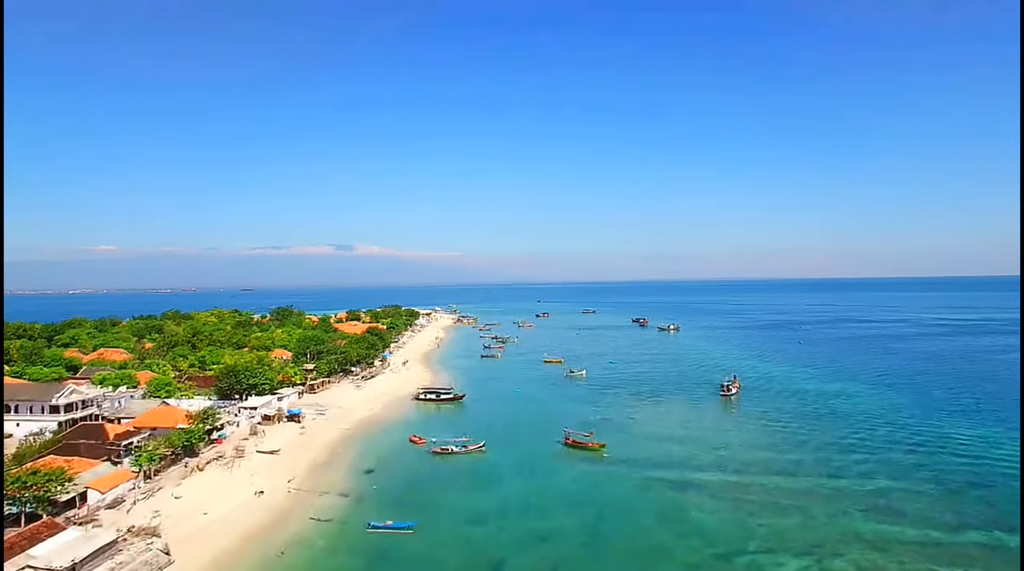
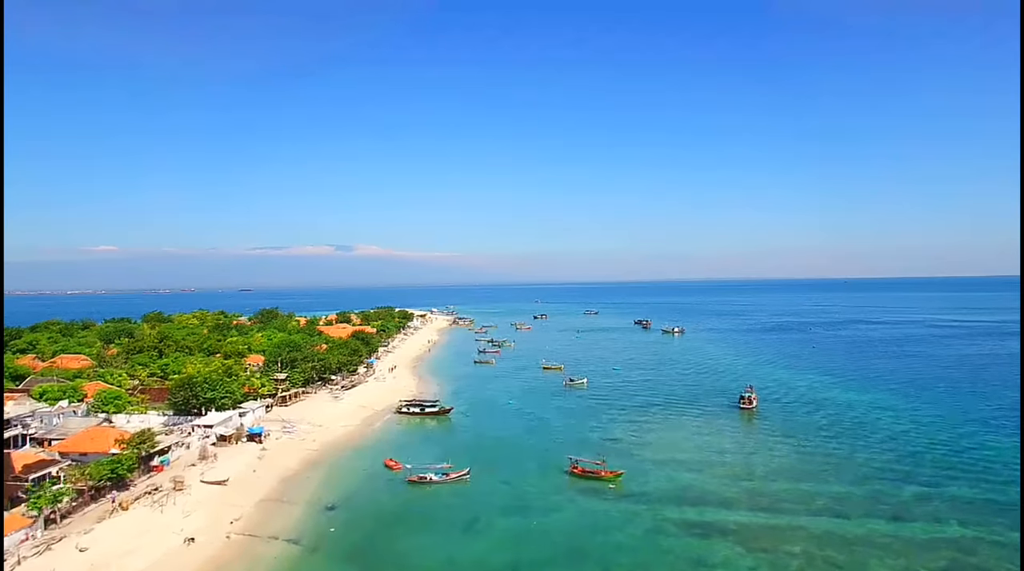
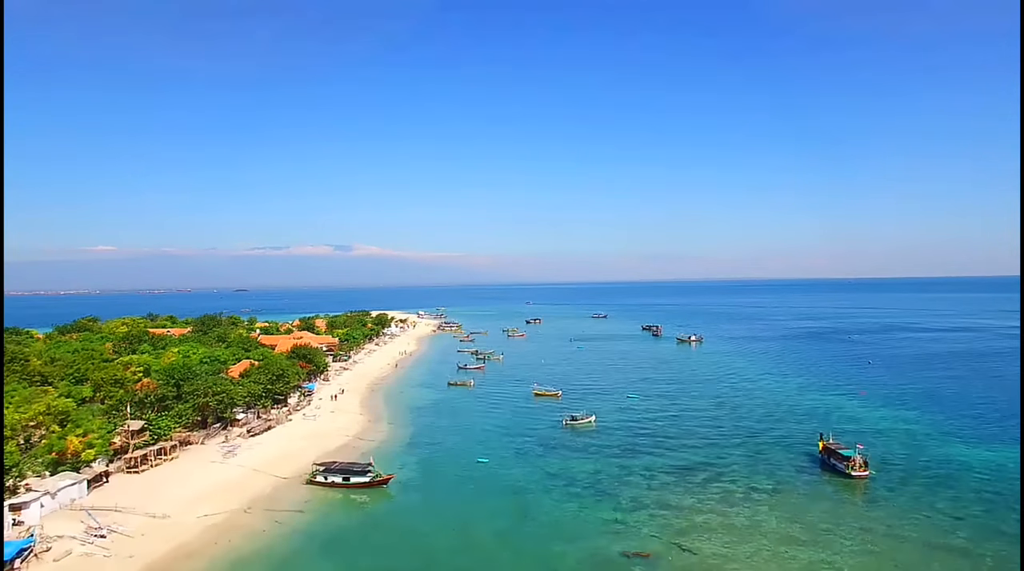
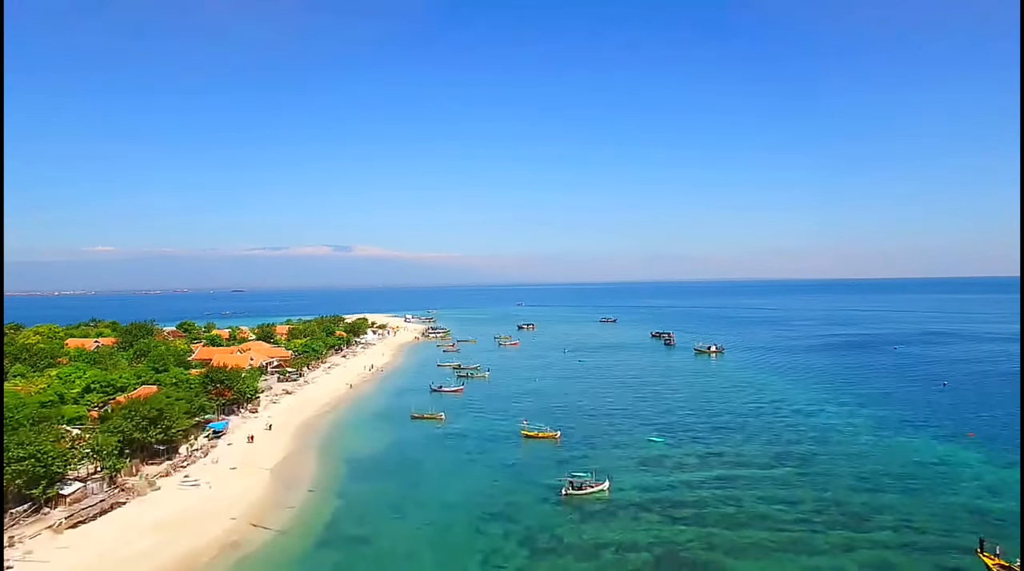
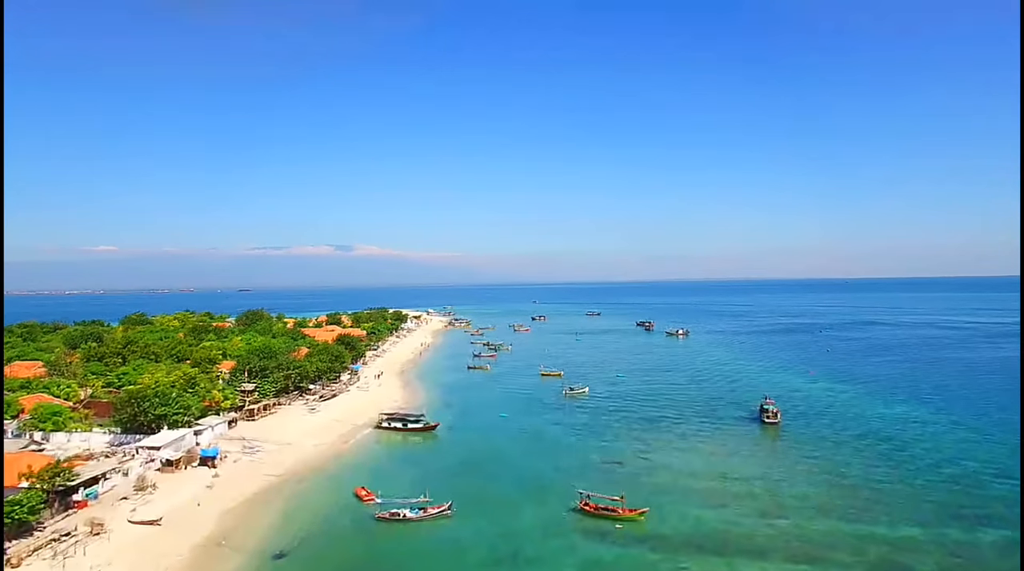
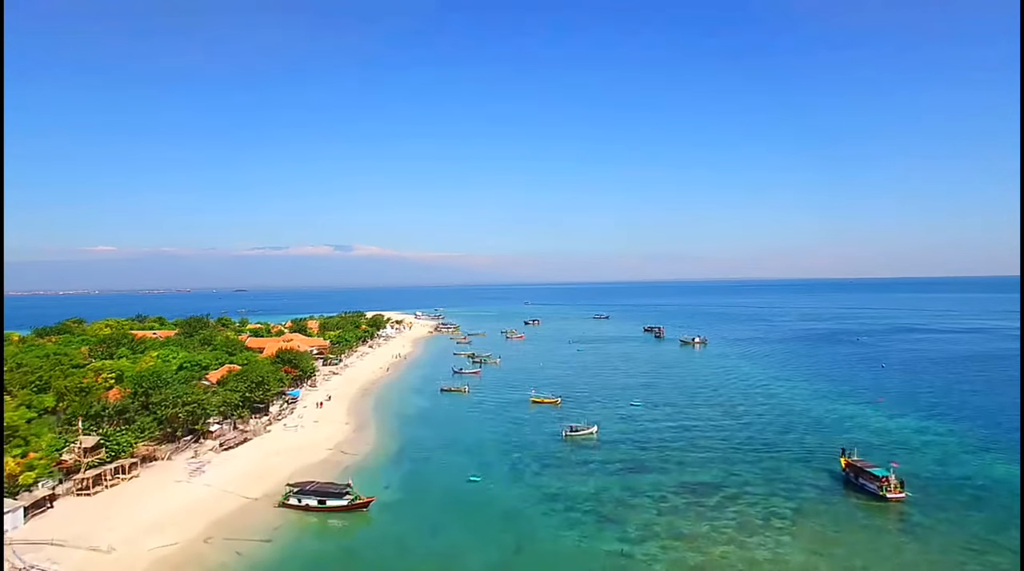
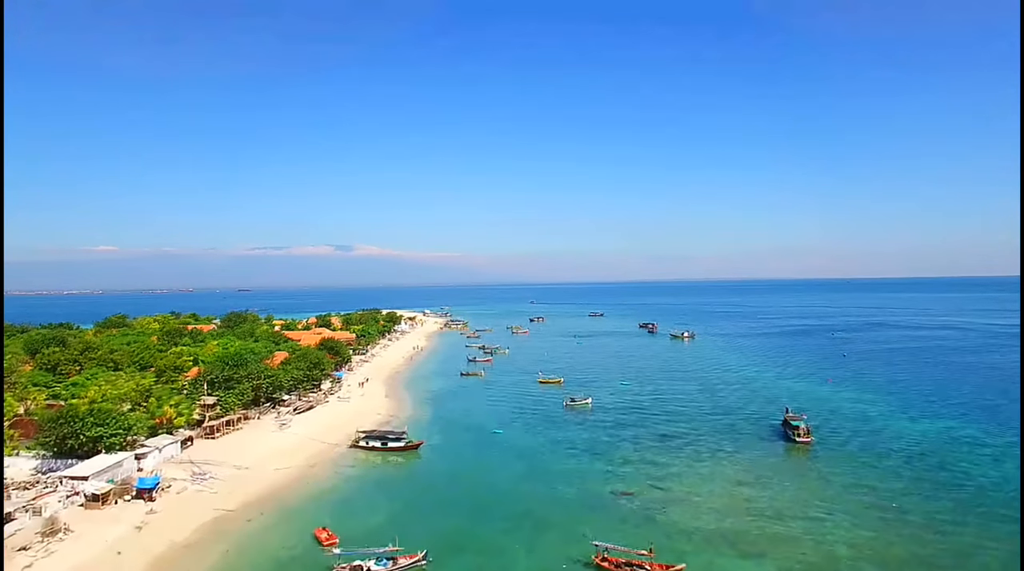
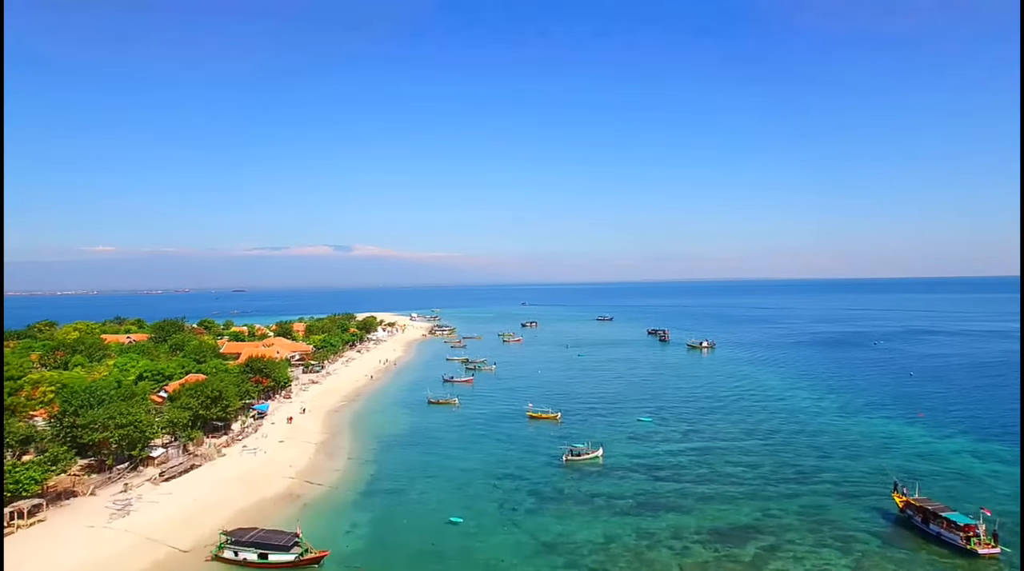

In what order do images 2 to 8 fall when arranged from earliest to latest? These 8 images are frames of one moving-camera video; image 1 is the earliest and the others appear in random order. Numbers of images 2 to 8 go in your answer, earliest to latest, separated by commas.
2, 5, 7, 3, 6, 8, 4
